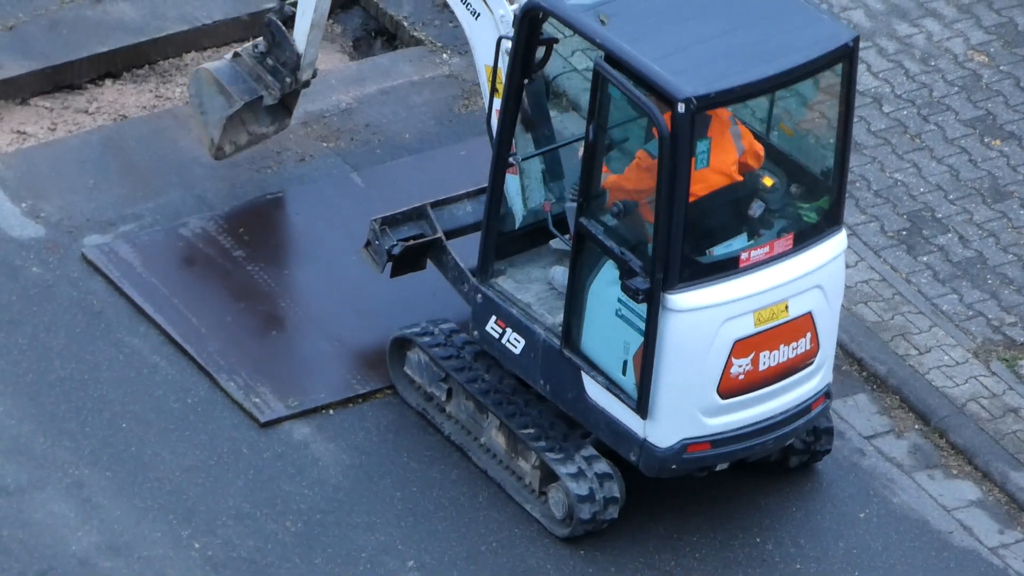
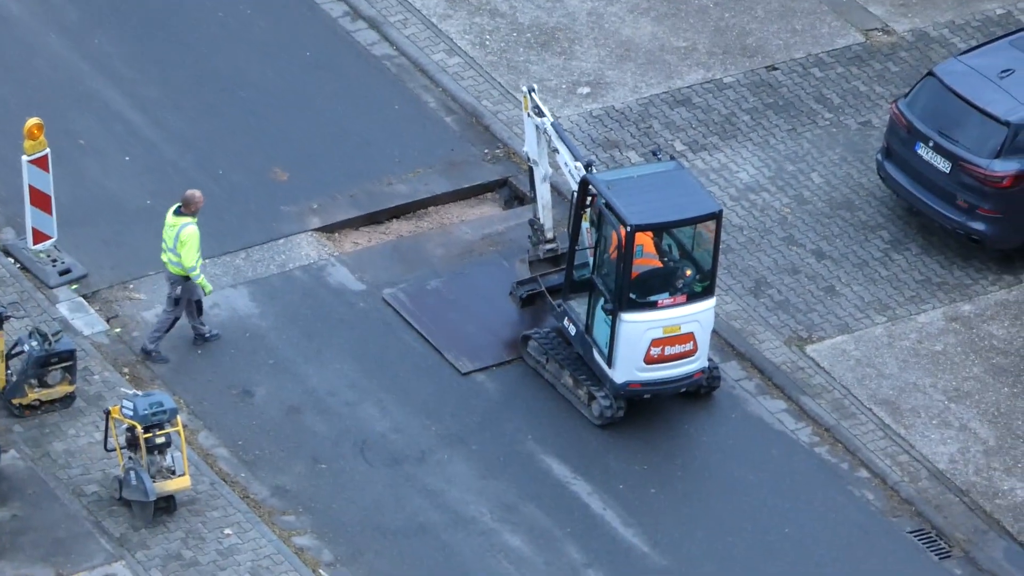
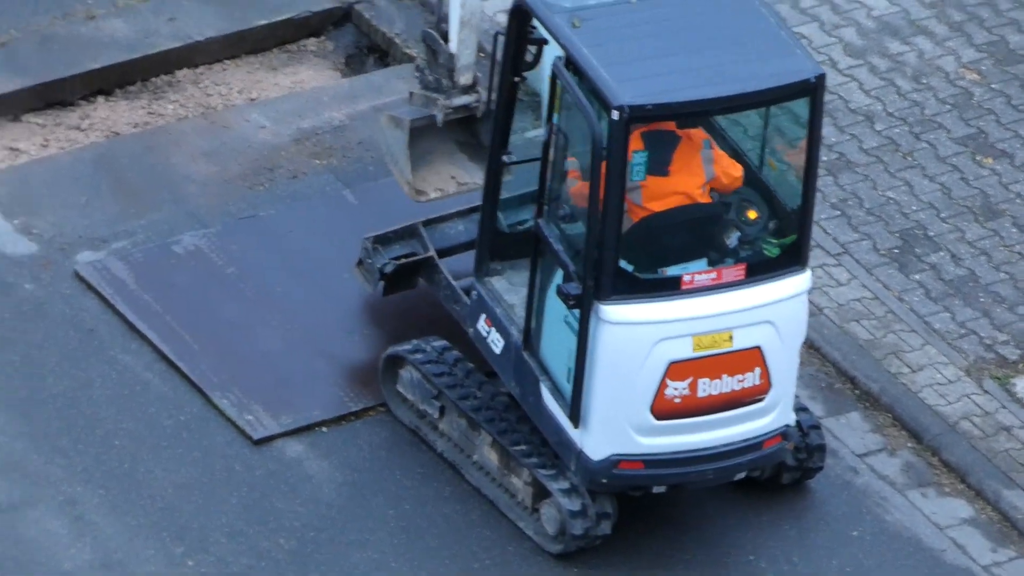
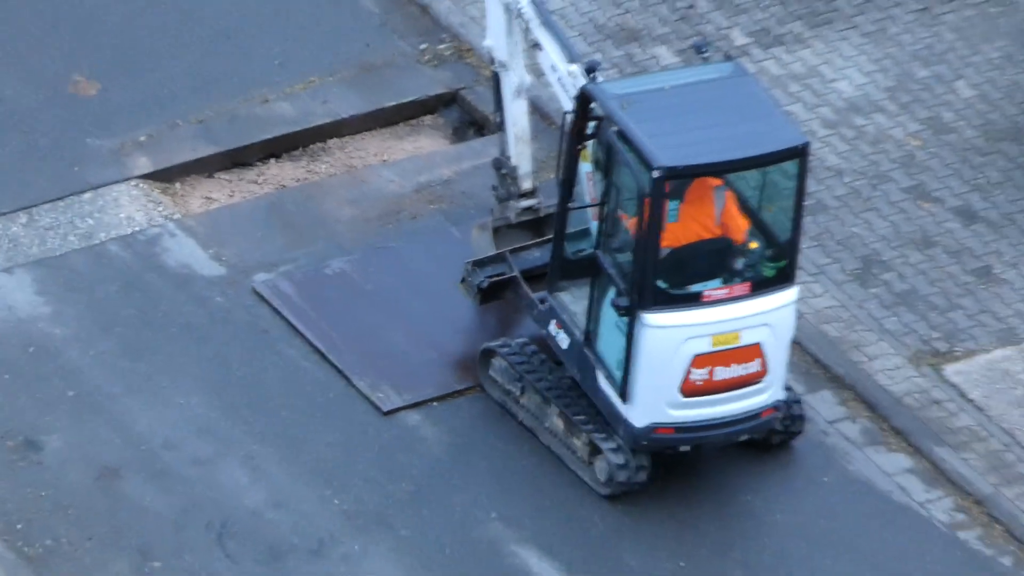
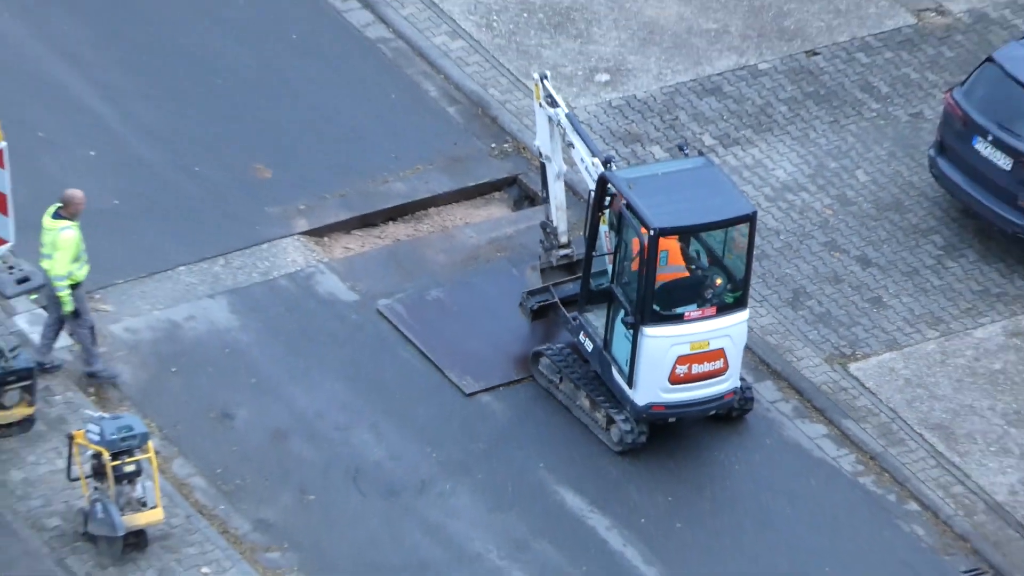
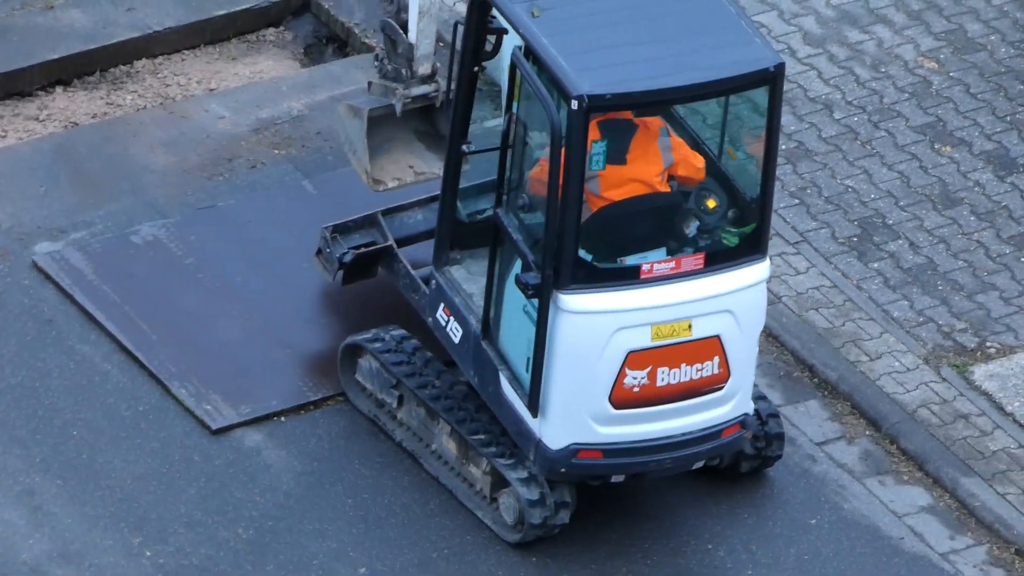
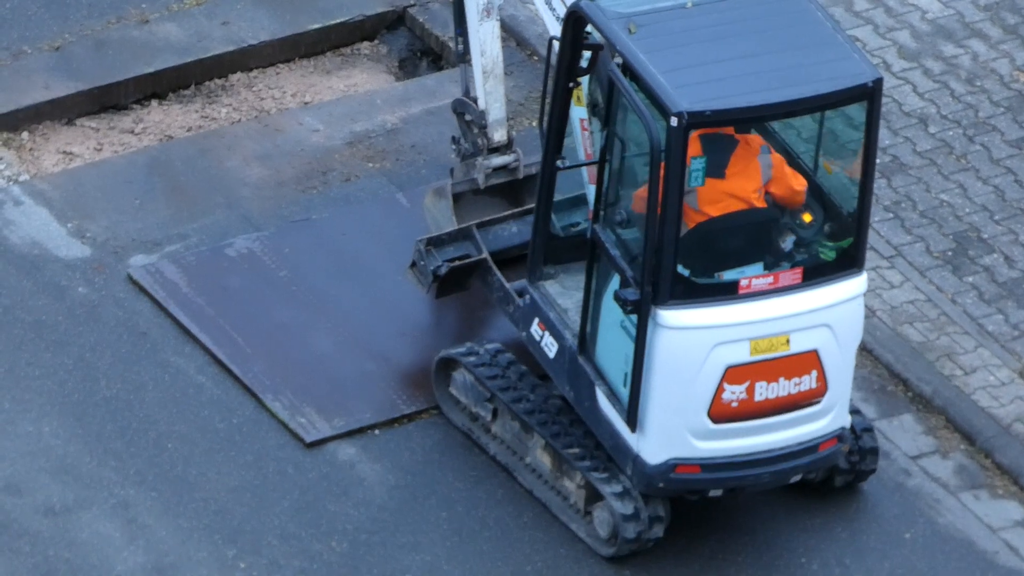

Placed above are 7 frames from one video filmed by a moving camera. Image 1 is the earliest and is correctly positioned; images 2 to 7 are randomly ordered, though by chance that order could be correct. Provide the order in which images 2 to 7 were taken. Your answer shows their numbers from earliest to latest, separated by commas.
6, 3, 7, 4, 5, 2
